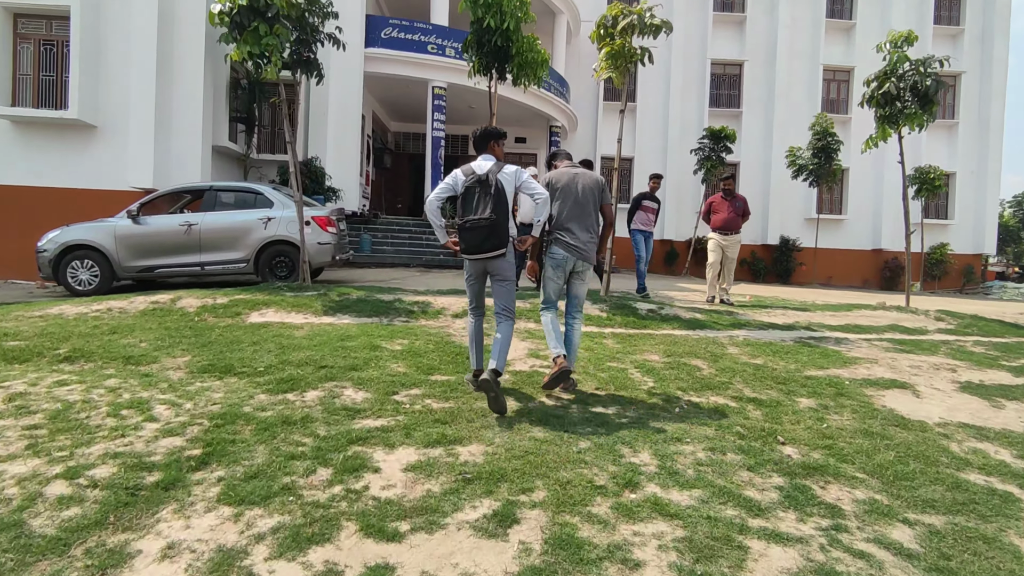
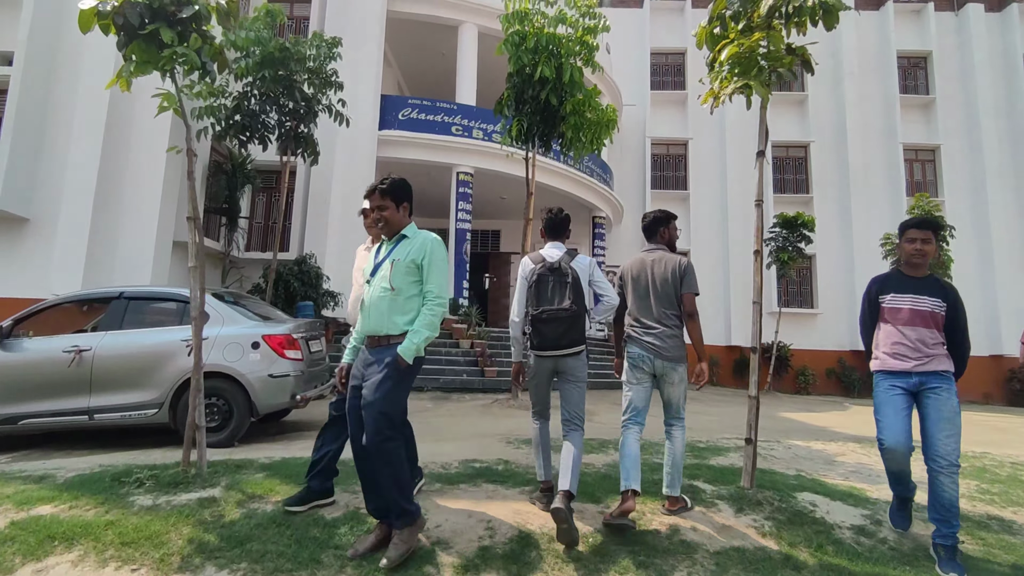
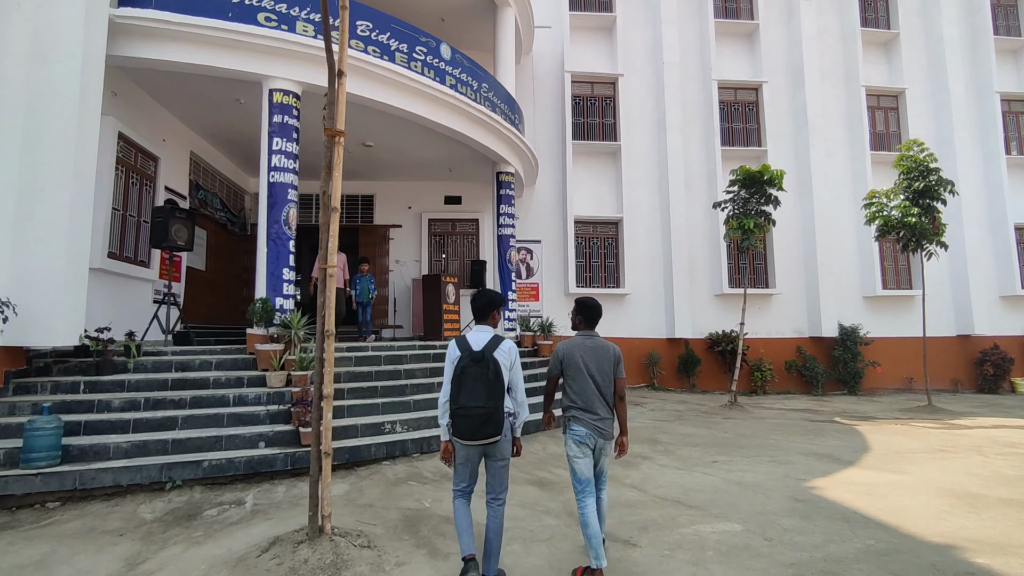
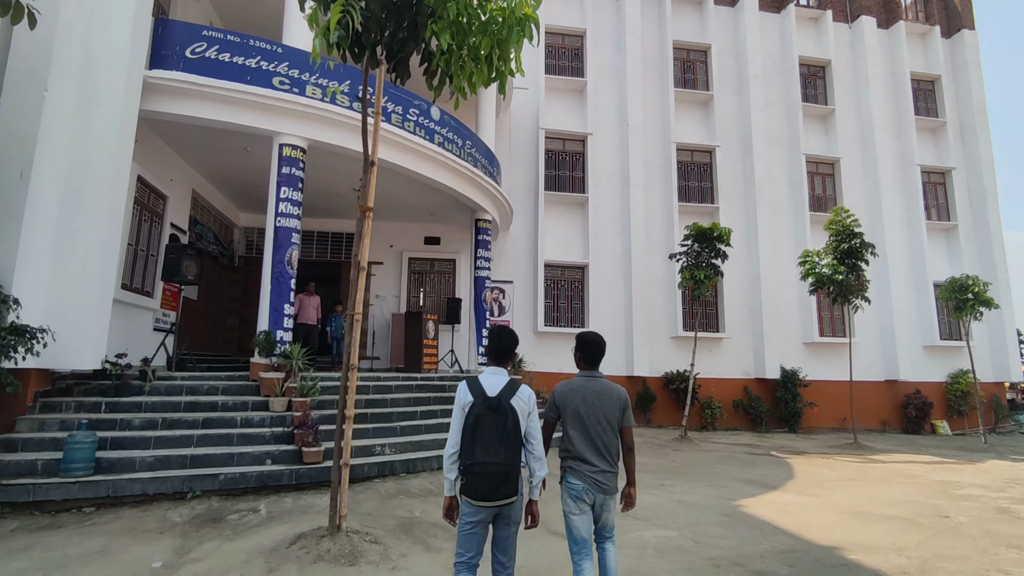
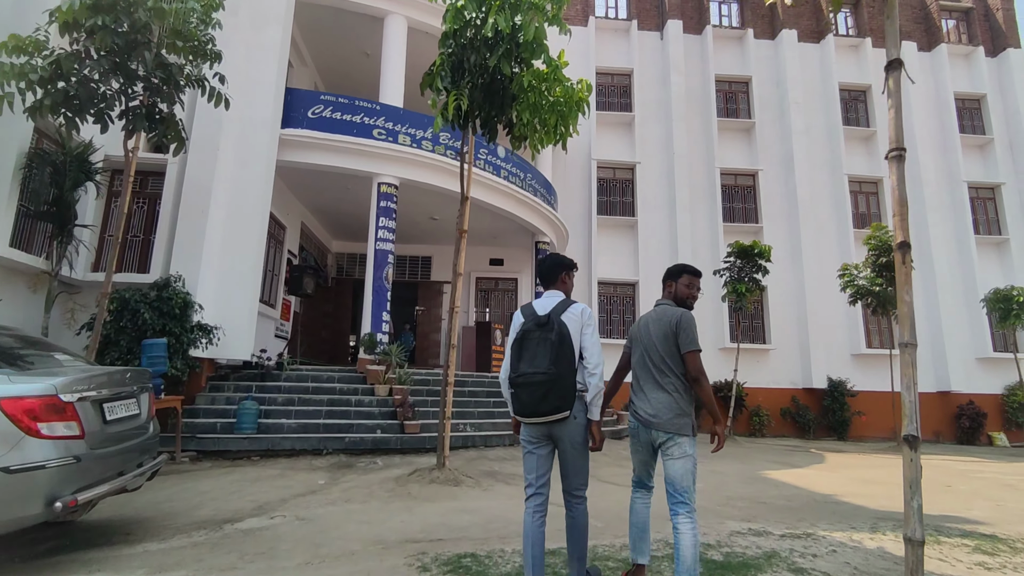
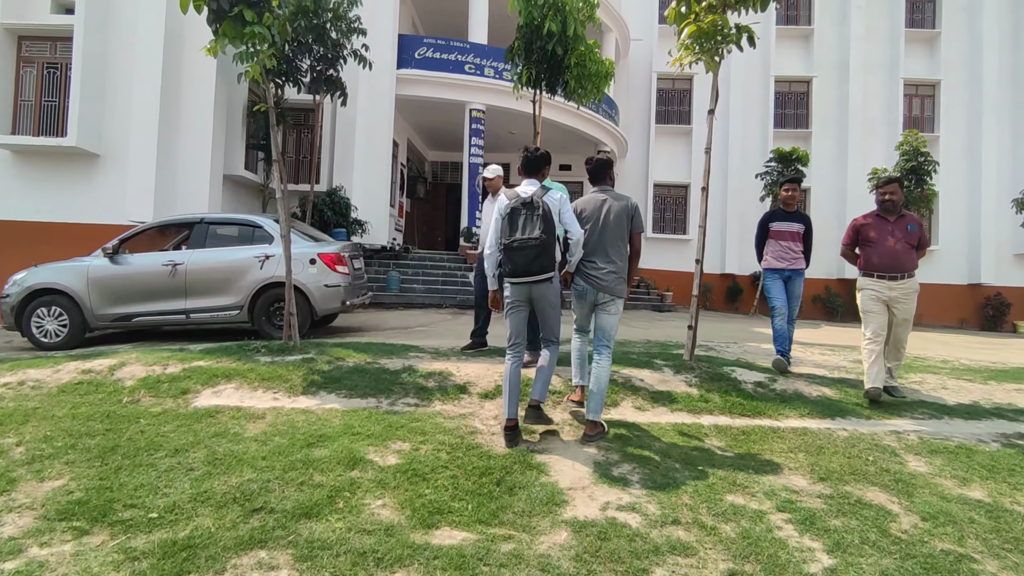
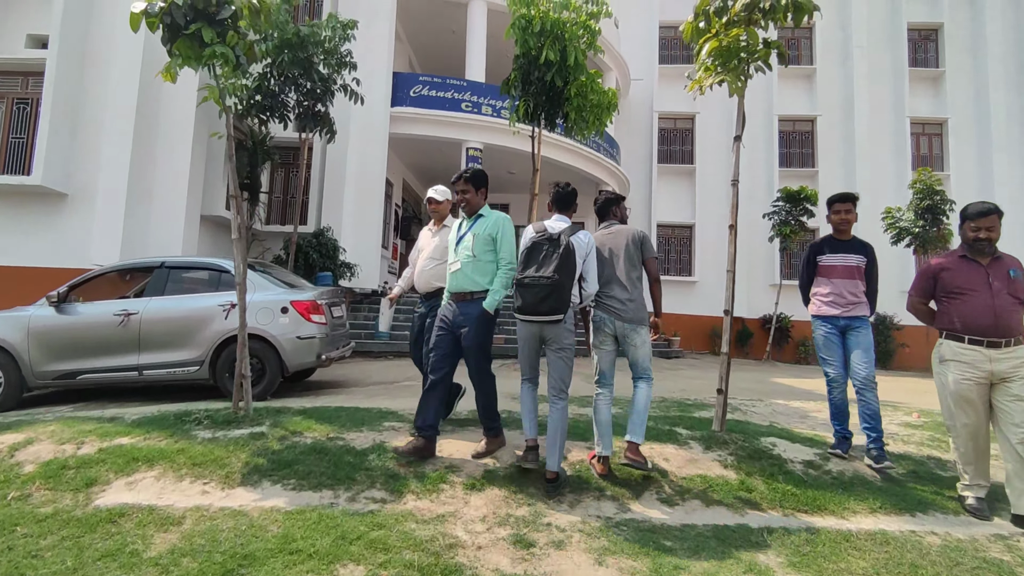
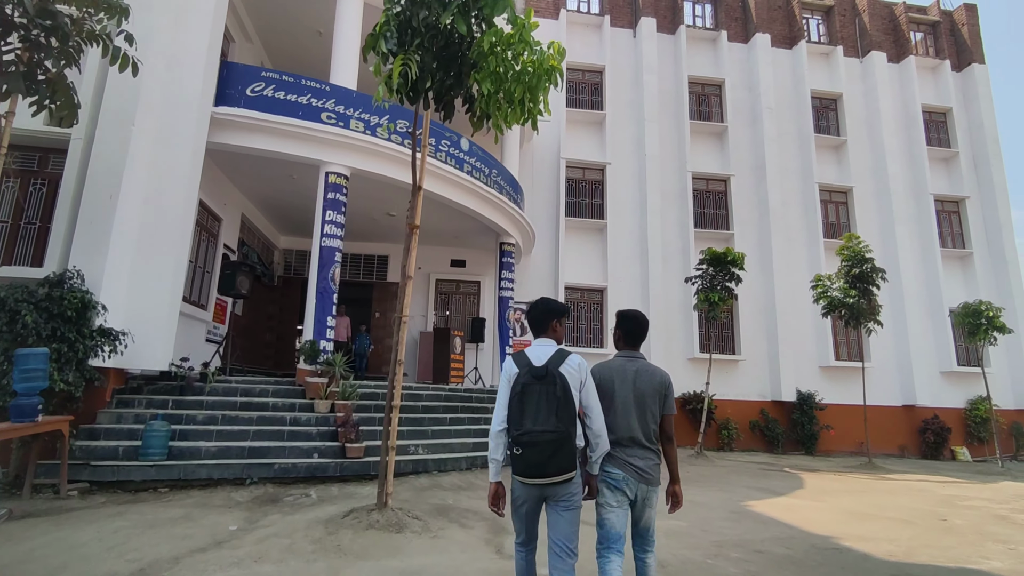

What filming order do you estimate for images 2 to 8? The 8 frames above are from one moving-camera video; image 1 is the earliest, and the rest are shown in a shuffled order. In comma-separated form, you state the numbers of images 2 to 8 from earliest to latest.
6, 7, 2, 5, 8, 4, 3
